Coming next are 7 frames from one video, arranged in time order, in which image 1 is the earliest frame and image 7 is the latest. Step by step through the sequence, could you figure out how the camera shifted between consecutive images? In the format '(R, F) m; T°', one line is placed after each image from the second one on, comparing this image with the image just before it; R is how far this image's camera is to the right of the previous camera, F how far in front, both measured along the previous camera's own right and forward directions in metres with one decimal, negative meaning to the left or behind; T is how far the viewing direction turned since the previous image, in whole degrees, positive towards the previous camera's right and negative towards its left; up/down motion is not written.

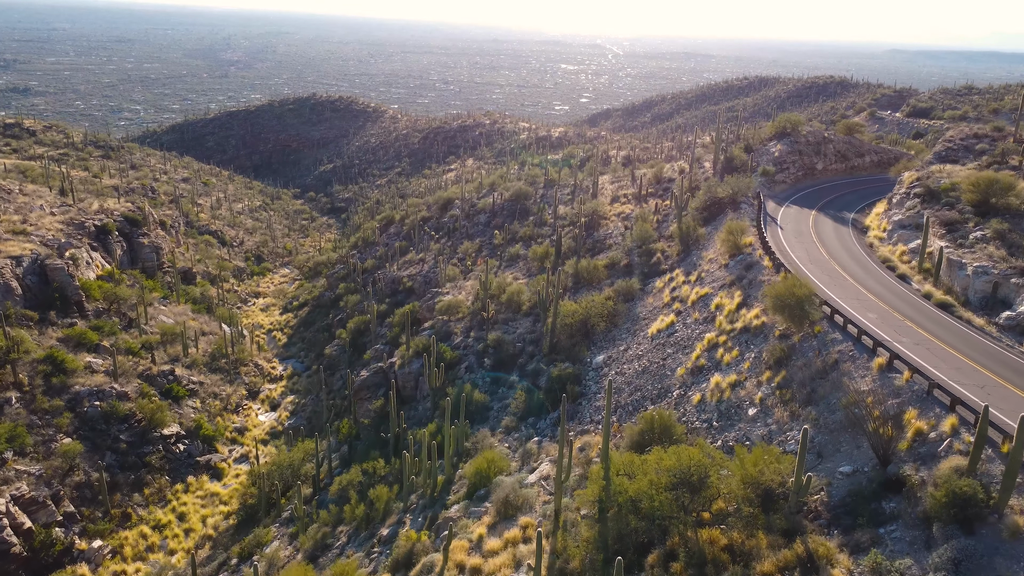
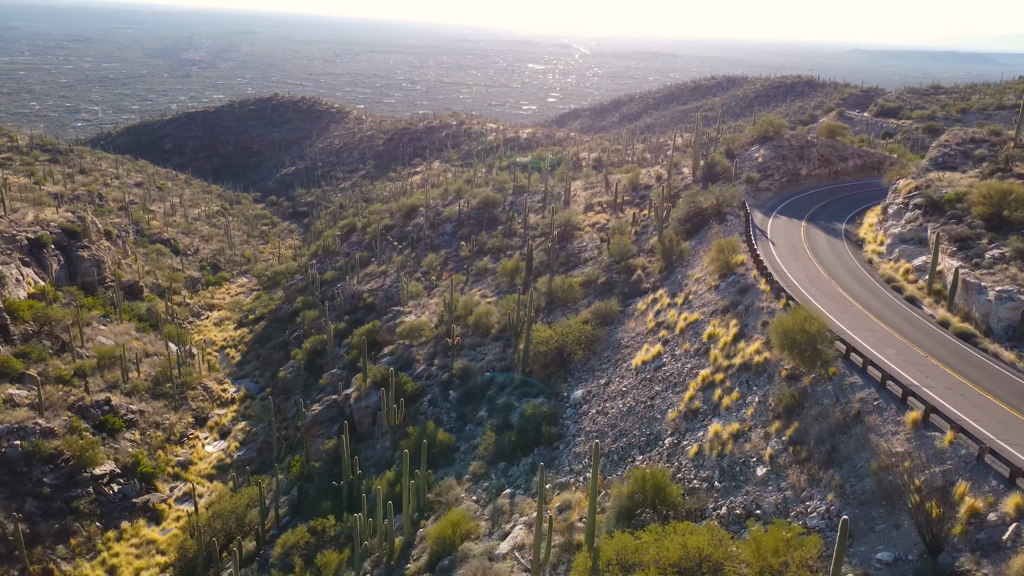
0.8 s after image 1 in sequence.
(+0.1, +2.0) m; +2°
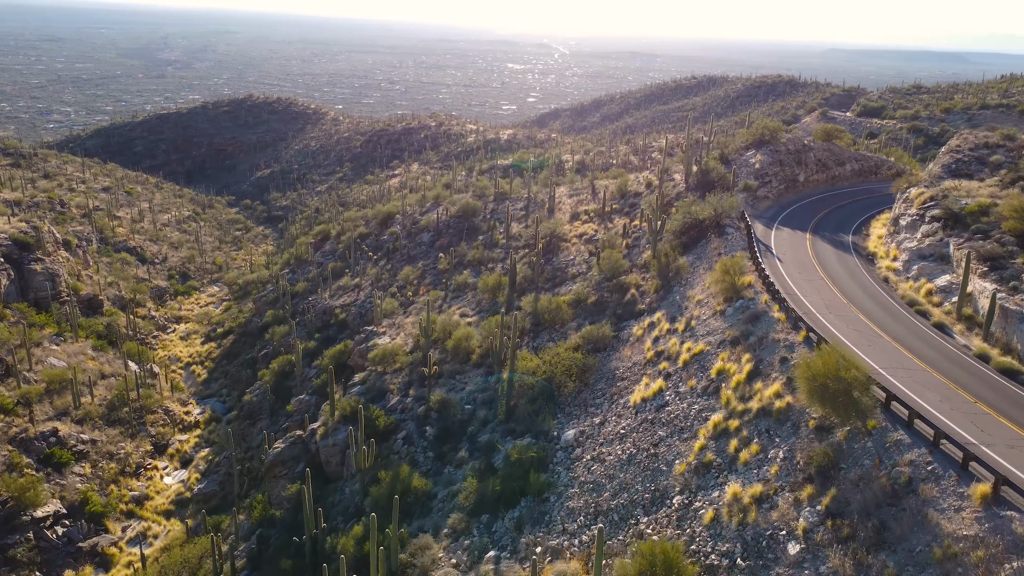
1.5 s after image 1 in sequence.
(0.0, +1.8) m; +1°
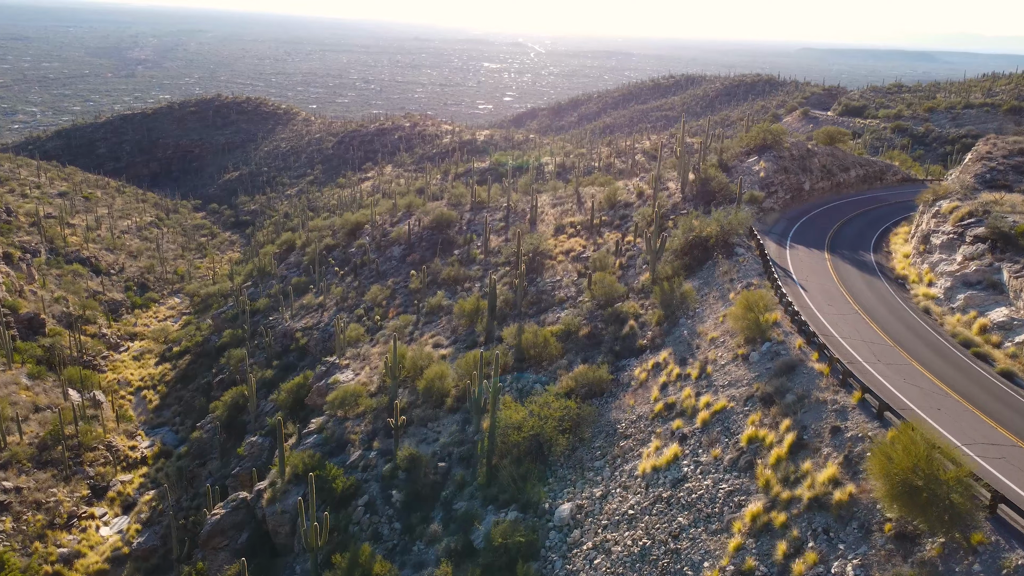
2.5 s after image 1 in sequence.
(0.0, +2.5) m; +2°
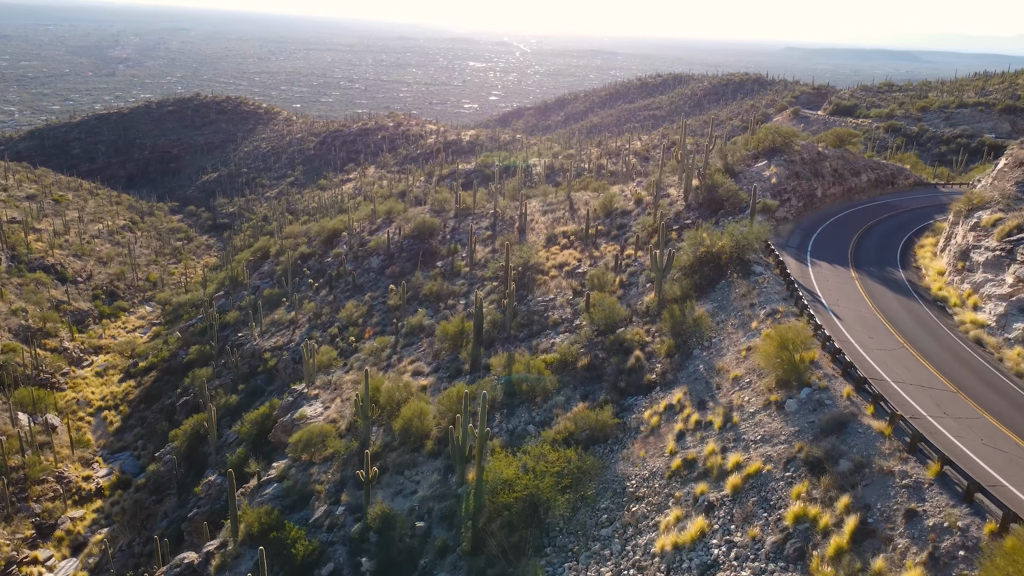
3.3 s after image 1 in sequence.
(0.0, +2.0) m; +1°
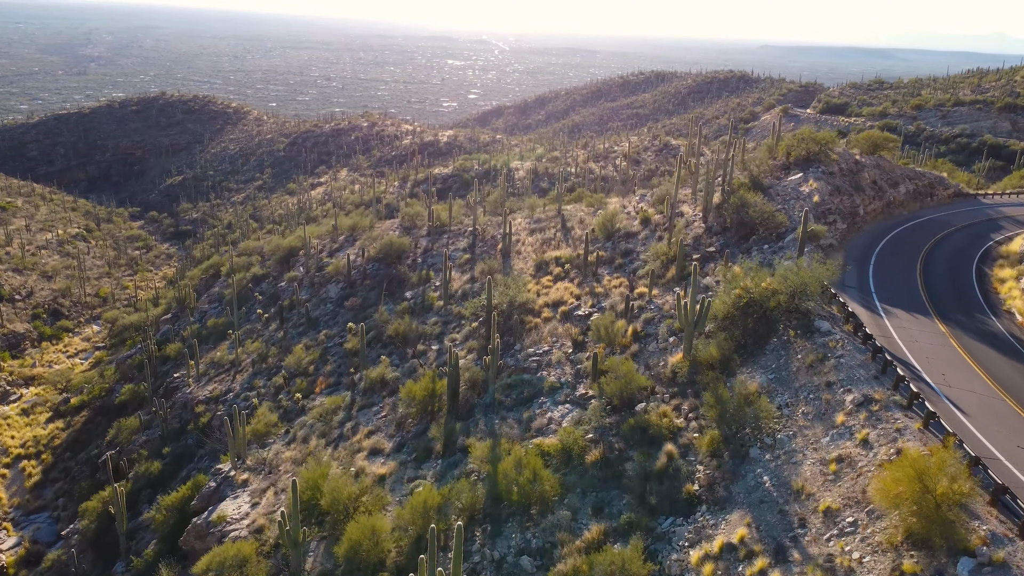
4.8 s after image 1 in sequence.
(0.0, +3.9) m; +1°
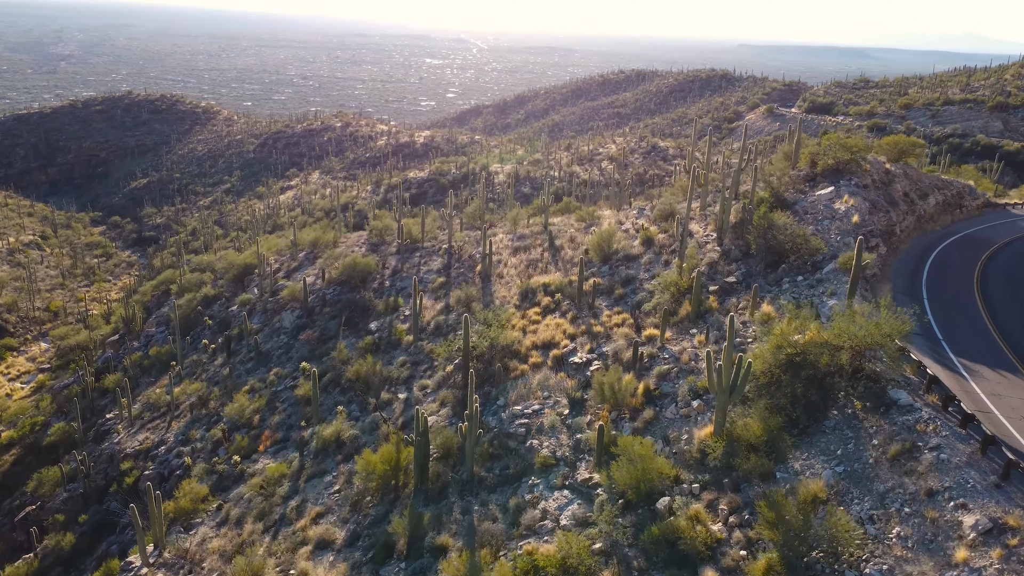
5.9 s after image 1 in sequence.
(0.0, +2.8) m; +1°
